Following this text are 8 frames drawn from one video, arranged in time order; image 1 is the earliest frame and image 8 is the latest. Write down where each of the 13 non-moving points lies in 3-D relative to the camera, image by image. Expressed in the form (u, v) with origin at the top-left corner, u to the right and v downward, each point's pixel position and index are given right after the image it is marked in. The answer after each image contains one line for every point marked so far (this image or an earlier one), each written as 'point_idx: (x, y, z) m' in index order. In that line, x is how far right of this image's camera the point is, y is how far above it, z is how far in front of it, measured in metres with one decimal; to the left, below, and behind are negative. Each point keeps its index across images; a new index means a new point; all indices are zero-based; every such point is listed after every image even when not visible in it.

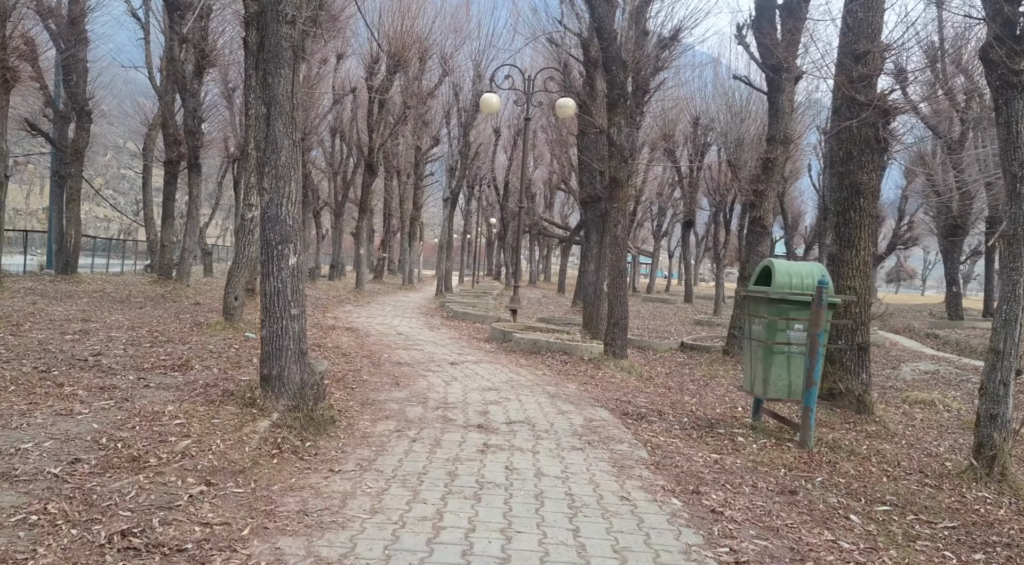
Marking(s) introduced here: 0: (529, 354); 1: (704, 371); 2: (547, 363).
0: (+0.3, -1.2, +15.5) m
1: (+3.6, -1.7, +18.5) m
2: (+0.5, -1.2, +14.5) m
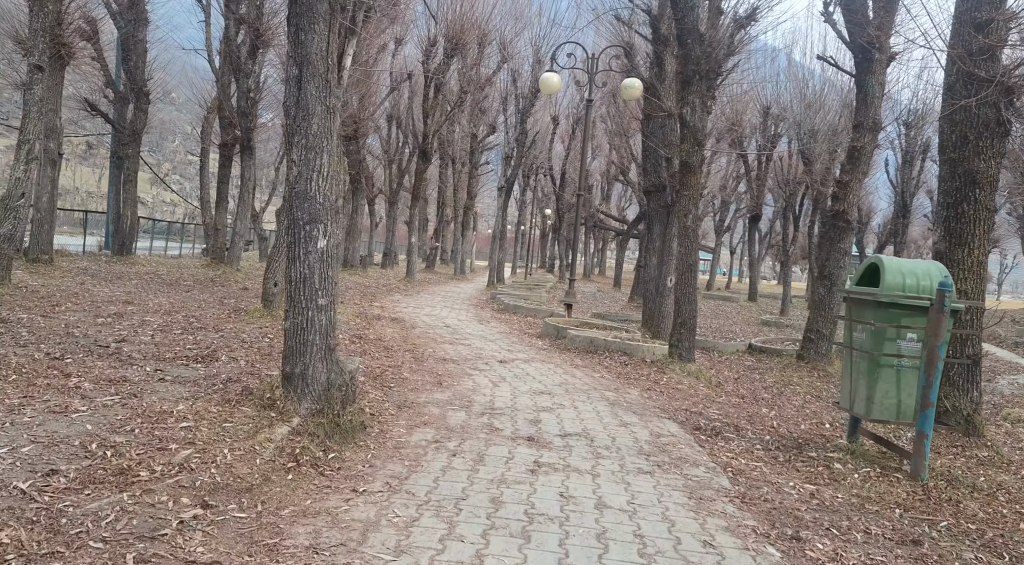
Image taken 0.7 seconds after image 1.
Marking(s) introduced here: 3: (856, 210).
0: (+1.1, -1.1, +14.2) m
1: (+4.6, -1.7, +17.1) m
2: (+1.3, -1.1, +13.3) m
3: (+6.3, +1.3, +18.1) m
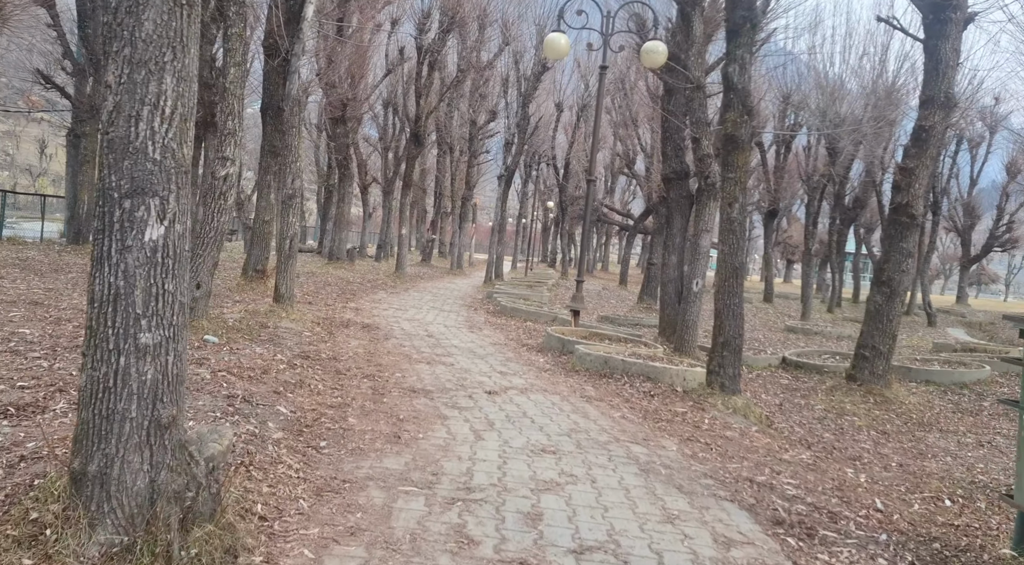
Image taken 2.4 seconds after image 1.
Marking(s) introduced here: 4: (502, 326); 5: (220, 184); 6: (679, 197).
0: (+1.0, -1.1, +11.2) m
1: (+4.5, -1.8, +14.1) m
2: (+1.2, -1.2, +10.2) m
3: (+6.3, +1.2, +15.0) m
4: (-0.2, -0.8, +17.3) m
5: (-3.2, +1.1, +10.8) m
6: (+3.2, +1.6, +18.5) m
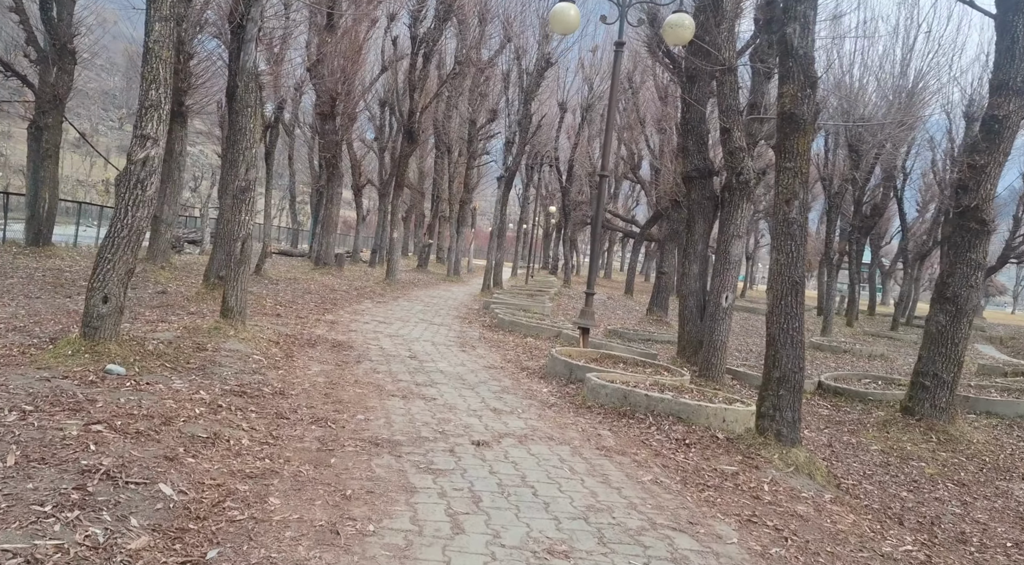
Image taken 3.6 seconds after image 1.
0: (+1.0, -1.3, +8.9) m
1: (+4.4, -2.0, +11.8) m
2: (+1.2, -1.3, +7.9) m
3: (+6.2, +1.0, +12.7) m
4: (-0.2, -0.9, +15.0) m
5: (-3.2, +1.0, +8.5) m
6: (+3.1, +1.4, +16.2) m
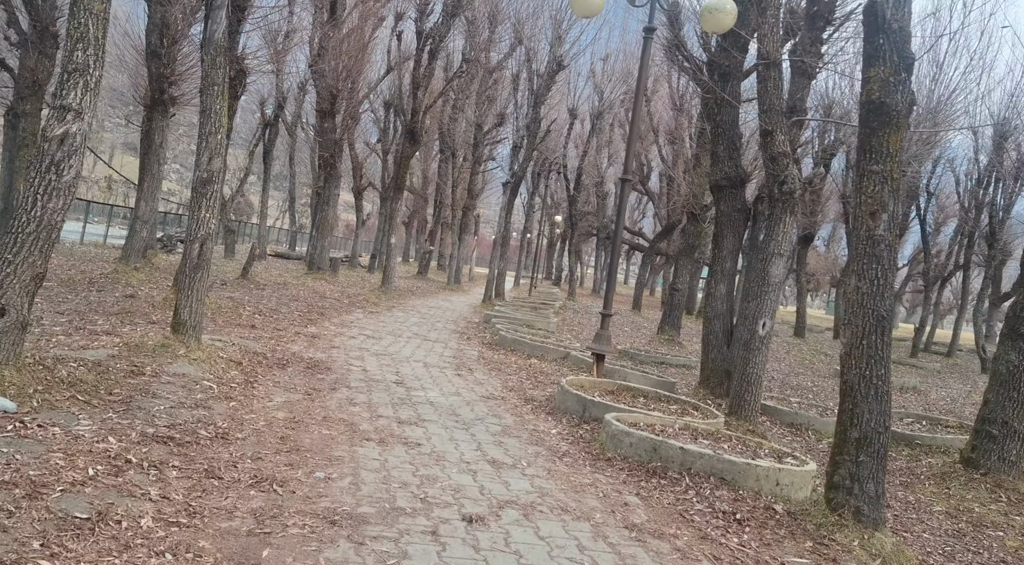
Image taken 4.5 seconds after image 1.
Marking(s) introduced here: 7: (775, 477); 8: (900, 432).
0: (+1.0, -1.5, +7.1) m
1: (+4.4, -2.3, +10.0) m
2: (+1.2, -1.5, +6.2) m
3: (+6.3, +0.6, +10.9) m
4: (-0.2, -1.1, +13.3) m
5: (-3.1, +0.9, +6.7) m
6: (+3.2, +1.0, +14.5) m
7: (+1.9, -1.4, +7.0) m
8: (+5.3, -2.1, +13.5) m
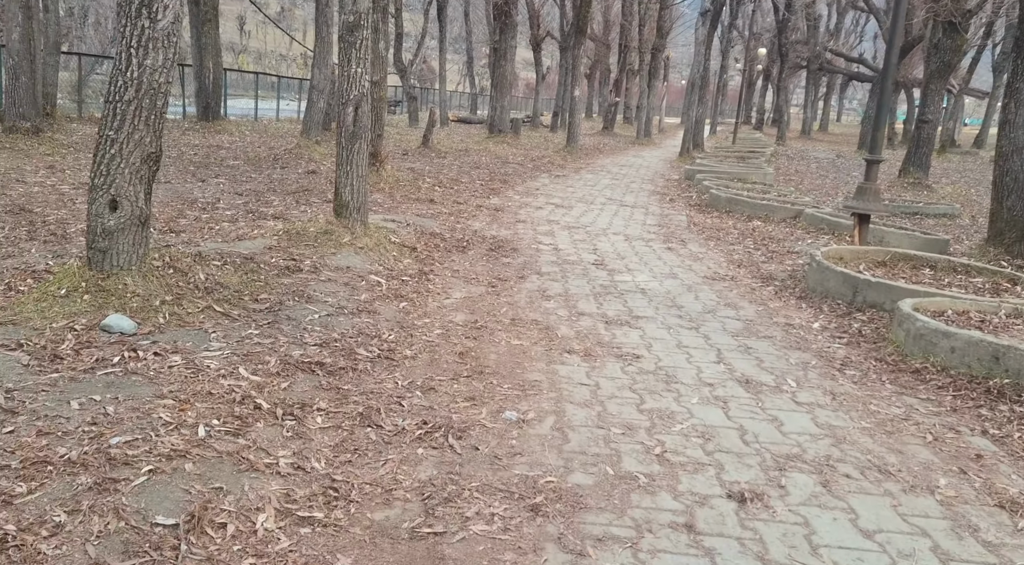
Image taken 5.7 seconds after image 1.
0: (+2.3, -0.6, +5.0) m
1: (+6.3, -0.9, +7.3) m
2: (+2.4, -0.8, +4.1) m
3: (+8.2, +2.2, +7.4) m
4: (+2.3, +0.5, +11.2) m
5: (-1.9, +1.5, +5.1) m
6: (+5.7, +3.0, +11.4) m
7: (+3.2, -0.6, +4.8) m
8: (+7.8, -0.1, +10.5) m
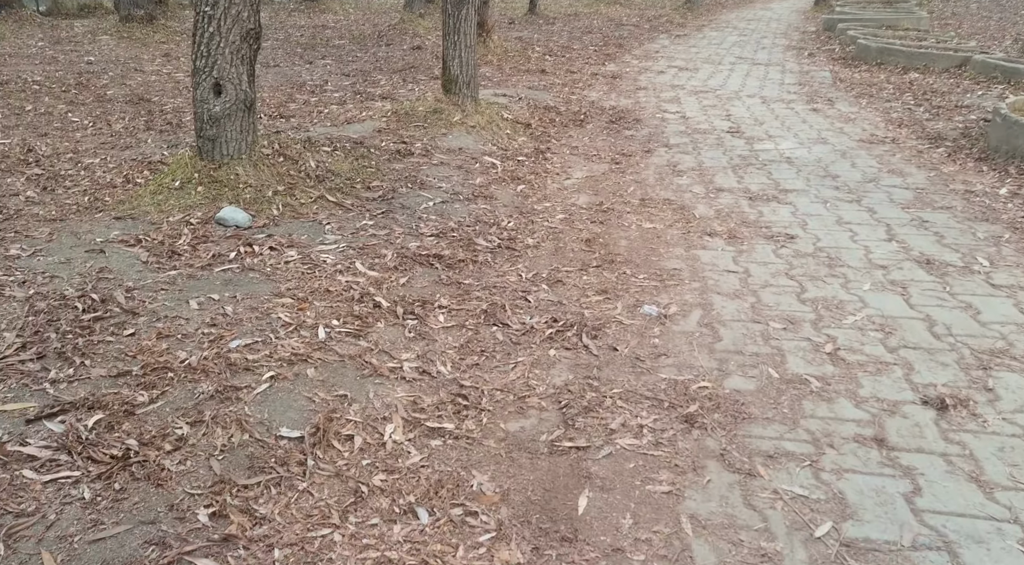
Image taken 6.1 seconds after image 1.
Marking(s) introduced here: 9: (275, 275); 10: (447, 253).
0: (+3.0, 0.0, +4.2) m
1: (+7.2, +0.2, +6.0) m
2: (+2.9, -0.3, +3.3) m
3: (+8.9, +3.3, +5.6) m
4: (+3.6, +2.0, +10.1) m
5: (-1.3, +2.0, +4.5) m
6: (+6.9, +4.6, +9.6) m
7: (+3.8, +0.1, +3.9) m
8: (+9.0, +1.4, +8.9) m
9: (-1.4, 0.0, +5.6) m
10: (-0.4, +0.2, +5.9) m
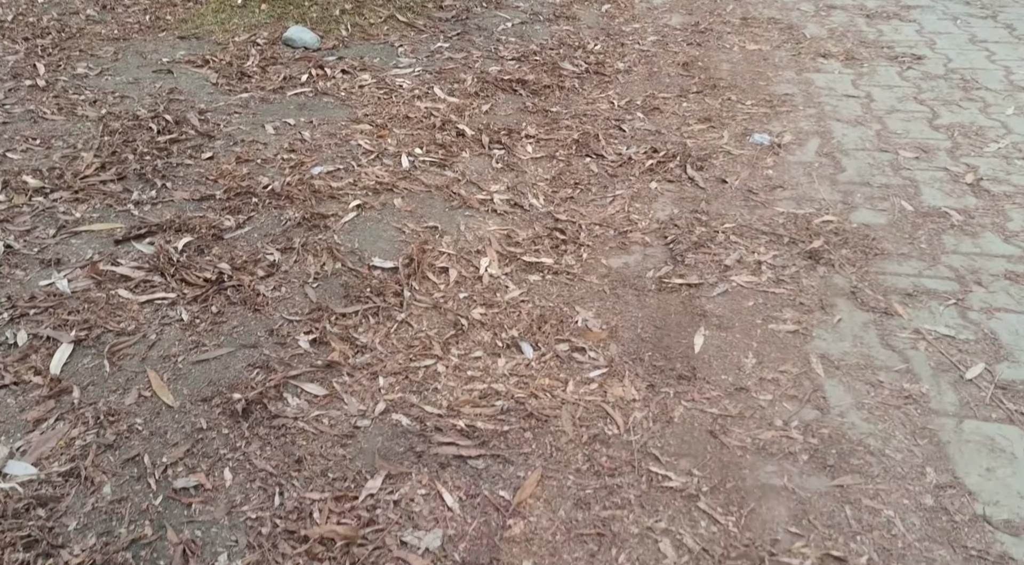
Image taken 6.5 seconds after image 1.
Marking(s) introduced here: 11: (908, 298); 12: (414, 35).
0: (+3.4, +0.7, +3.8) m
1: (+7.7, +1.1, +5.3) m
2: (+3.3, +0.2, +2.9) m
3: (+9.4, +4.1, +4.3) m
4: (+4.3, +3.6, +9.2) m
5: (-0.9, +2.7, +4.0) m
6: (+7.6, +6.0, +8.1) m
7: (+4.2, +0.7, +3.4) m
8: (+9.7, +2.8, +7.8) m
9: (-0.9, +1.0, +5.4) m
10: (+0.1, +1.2, +5.6) m
11: (+1.4, -0.1, +3.5) m
12: (-0.6, +1.5, +6.1) m
